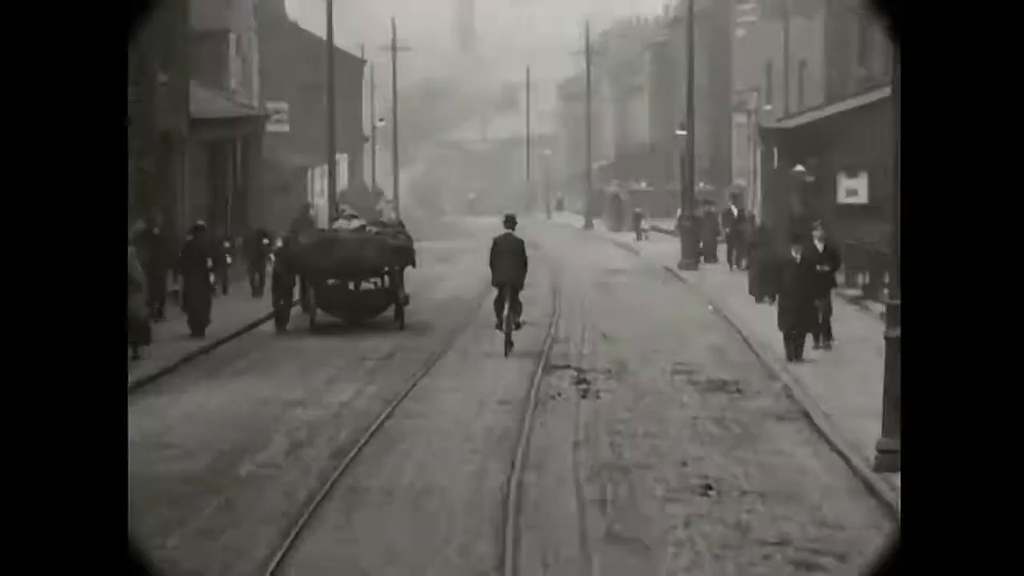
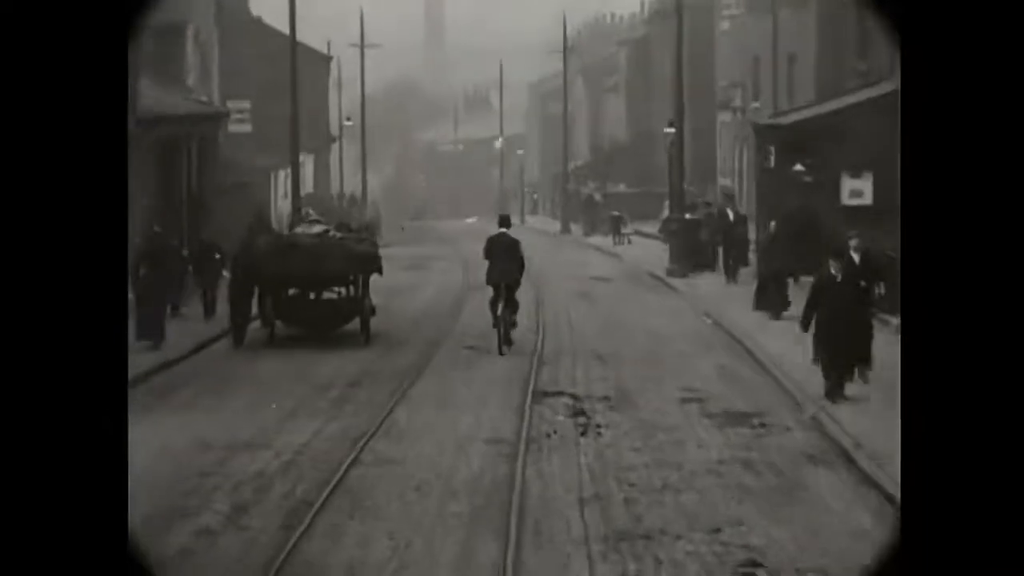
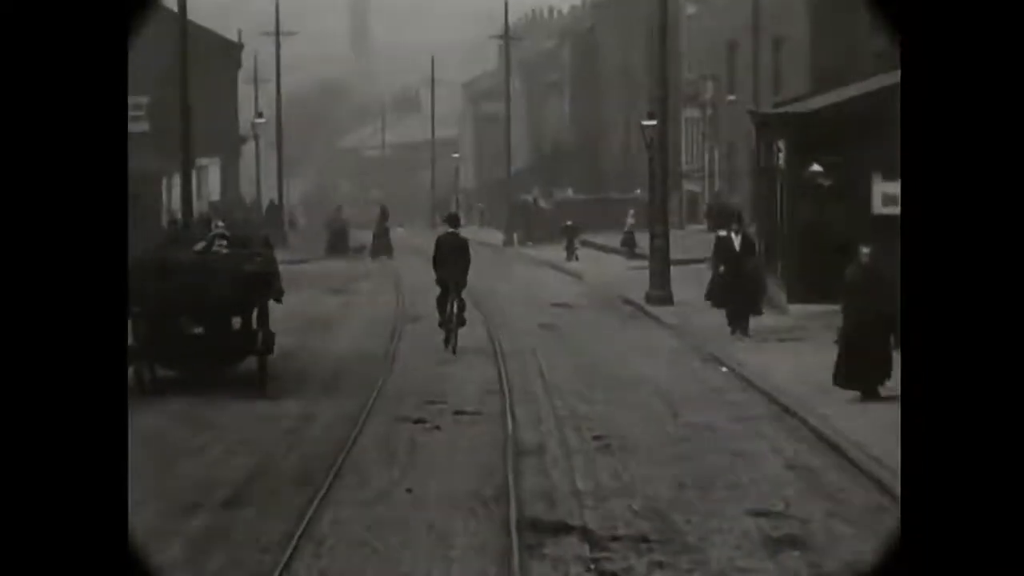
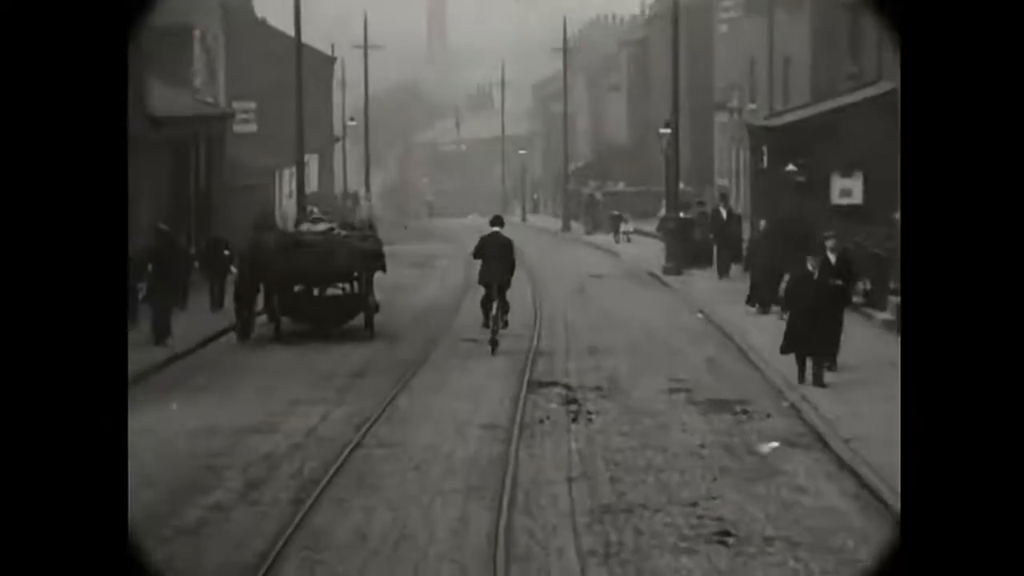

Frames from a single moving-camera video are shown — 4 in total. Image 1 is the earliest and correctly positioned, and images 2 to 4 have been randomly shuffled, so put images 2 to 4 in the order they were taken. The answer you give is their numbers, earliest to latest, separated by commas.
4, 2, 3
